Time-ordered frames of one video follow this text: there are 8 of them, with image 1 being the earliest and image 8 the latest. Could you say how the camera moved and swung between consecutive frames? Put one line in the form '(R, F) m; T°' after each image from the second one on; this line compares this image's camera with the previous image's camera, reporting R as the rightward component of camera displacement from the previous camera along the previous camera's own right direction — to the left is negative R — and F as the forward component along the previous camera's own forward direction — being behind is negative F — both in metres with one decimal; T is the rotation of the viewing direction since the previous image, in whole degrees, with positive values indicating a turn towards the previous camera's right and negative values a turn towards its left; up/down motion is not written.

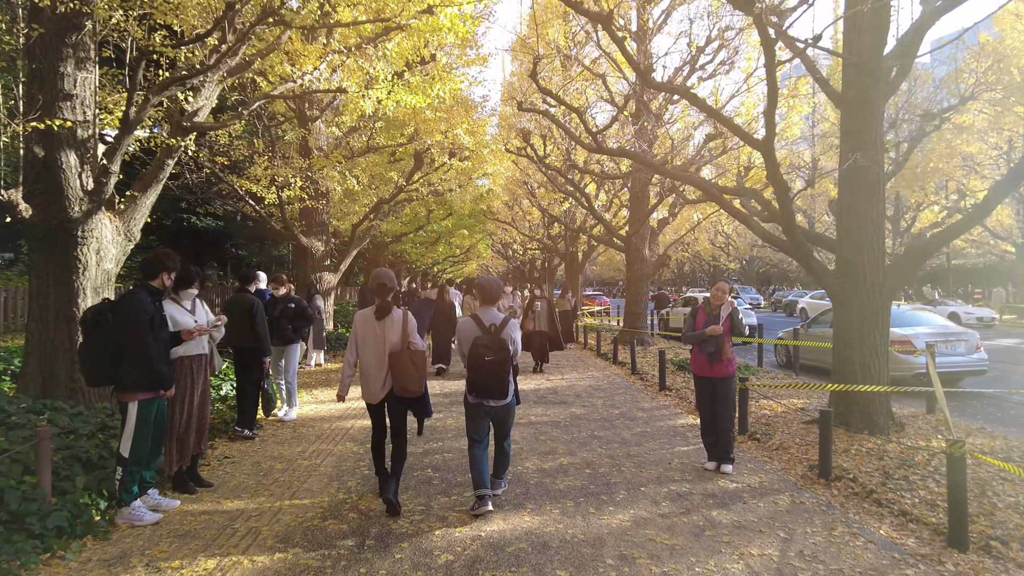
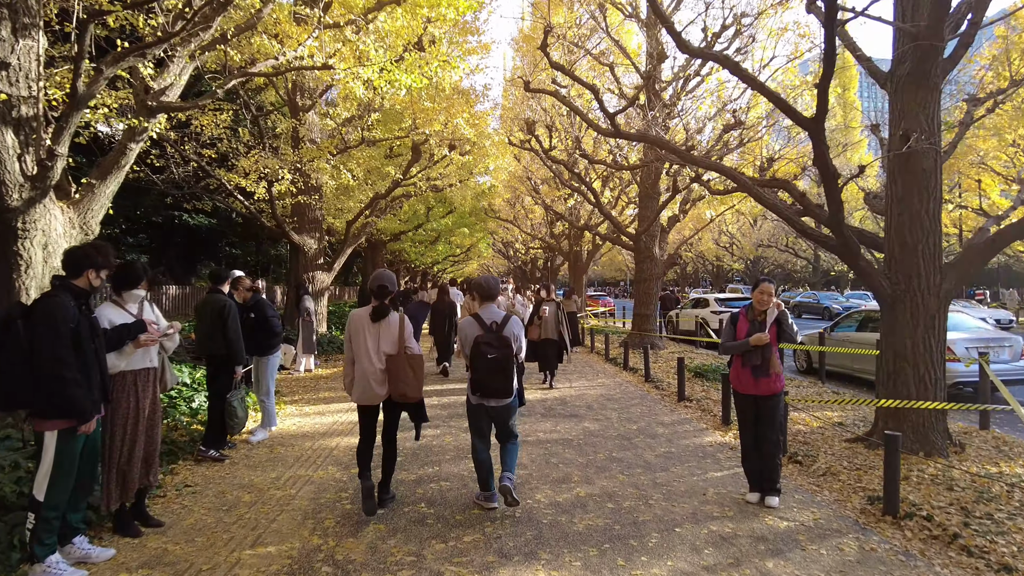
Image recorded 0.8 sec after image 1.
(-0.1, +0.7) m; 0°
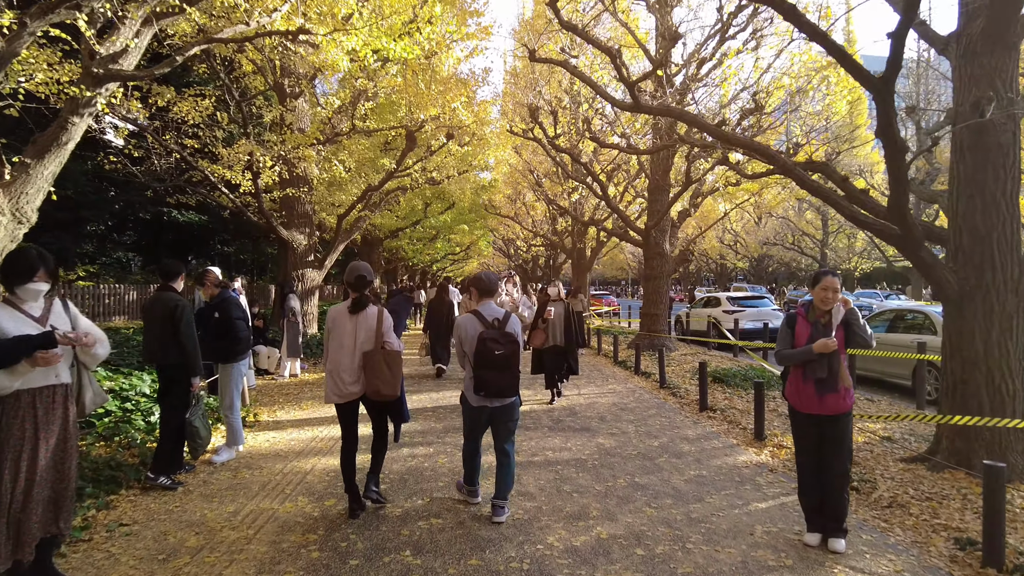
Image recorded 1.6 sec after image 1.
(0.0, +0.8) m; 0°
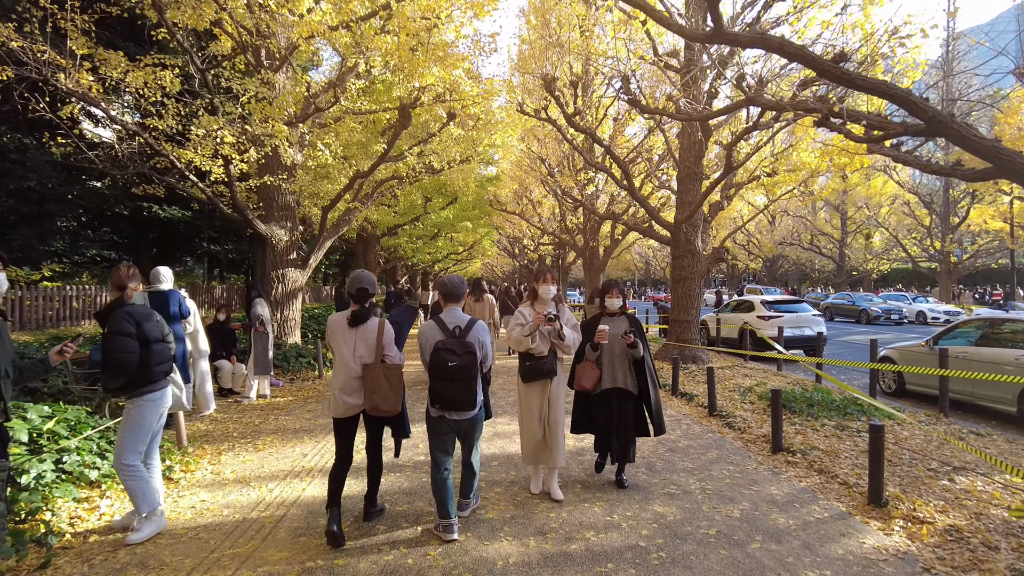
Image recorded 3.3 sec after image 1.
(-0.1, +1.7) m; 0°
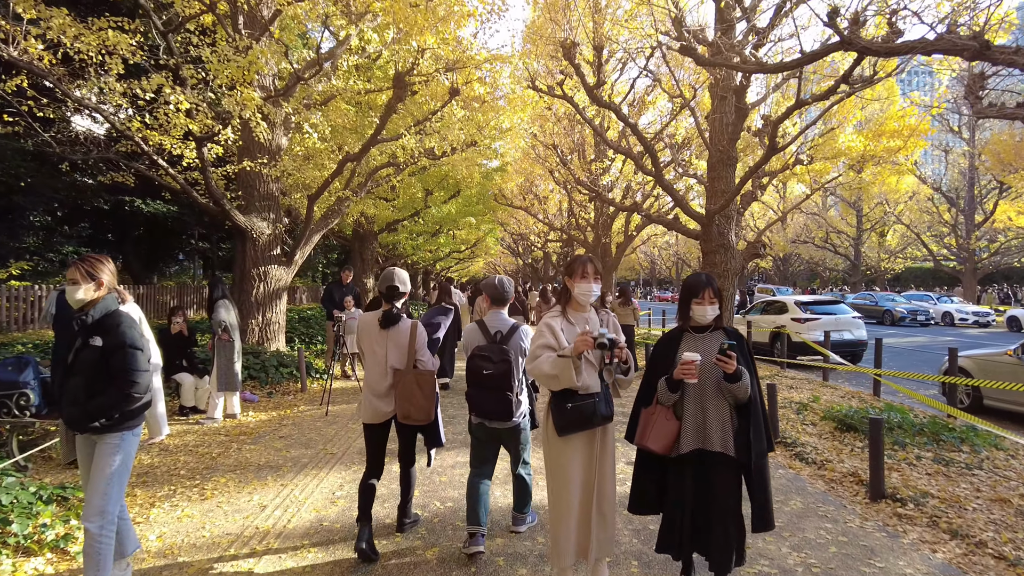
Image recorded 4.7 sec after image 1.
(-0.1, +1.3) m; 0°
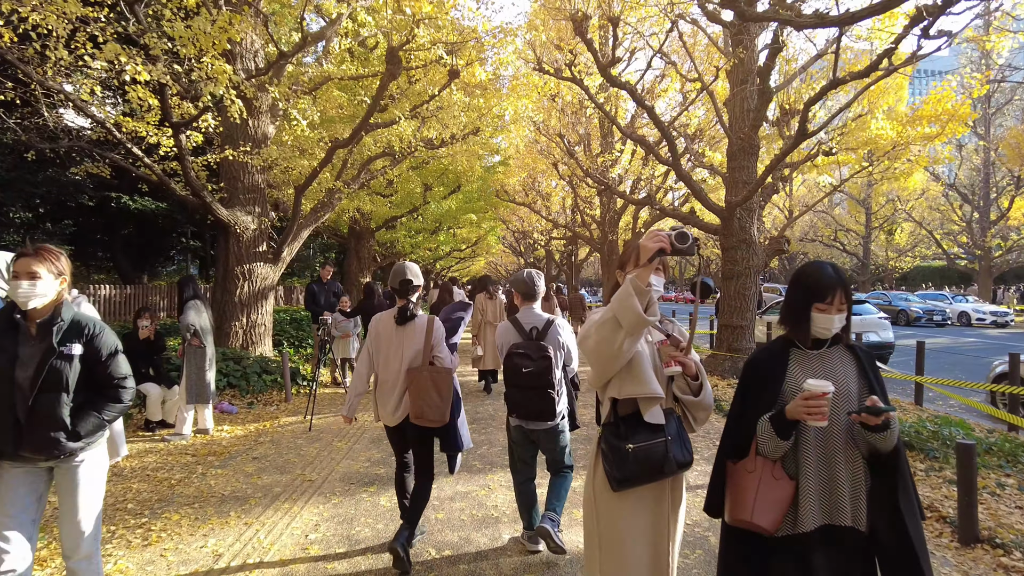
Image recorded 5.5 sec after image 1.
(-0.1, +0.8) m; 0°
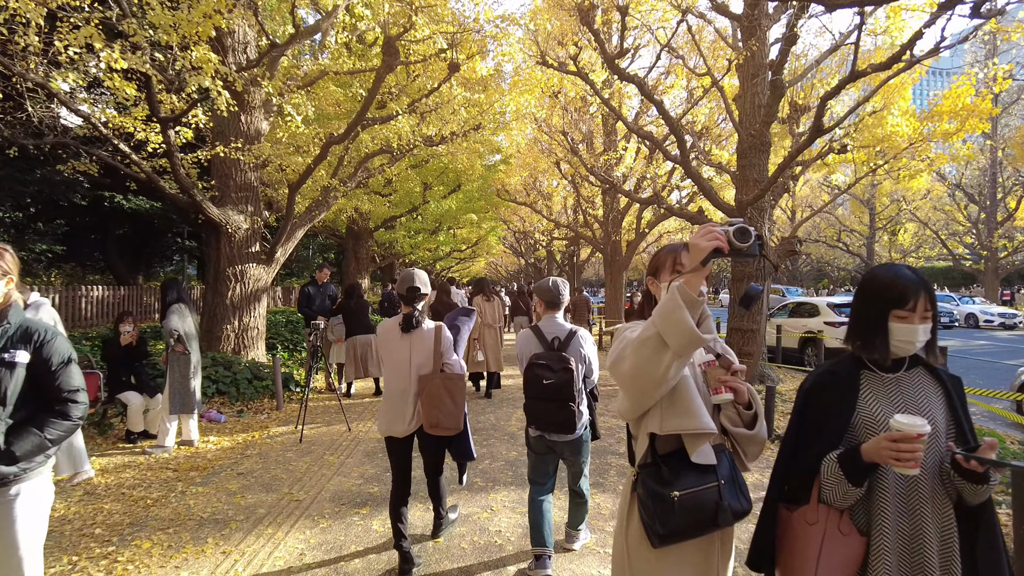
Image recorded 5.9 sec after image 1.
(0.0, +0.4) m; 0°
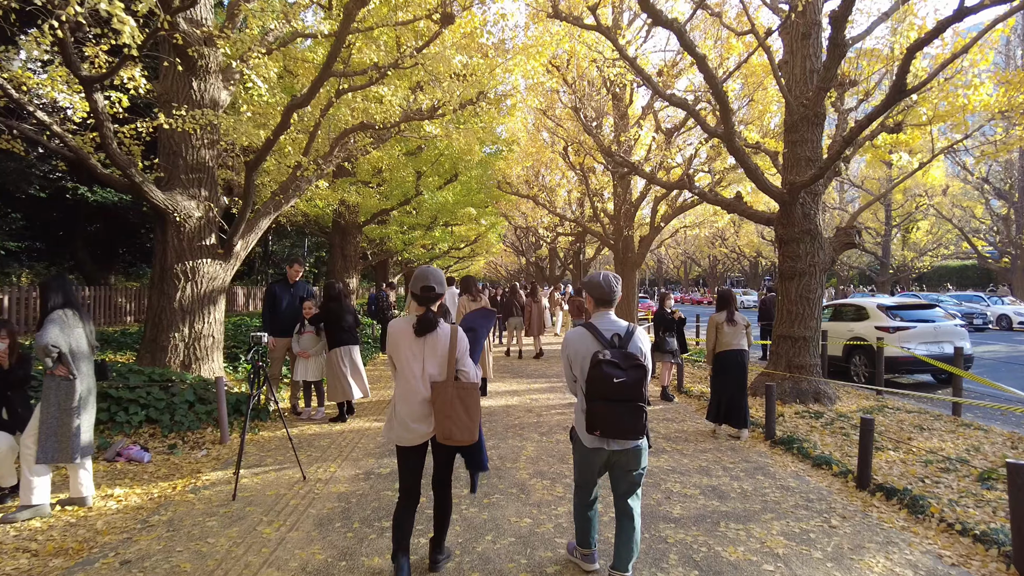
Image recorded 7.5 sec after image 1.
(-0.1, +1.6) m; 0°
